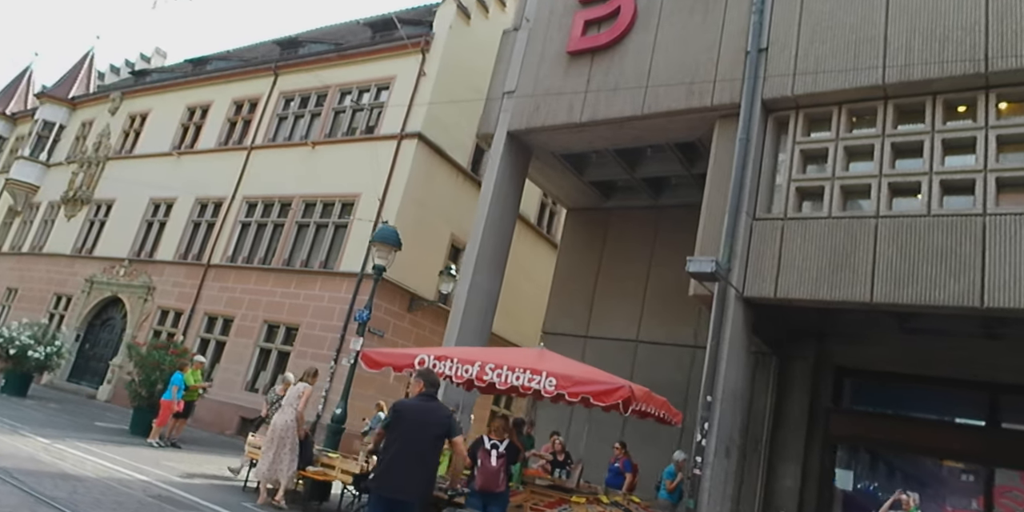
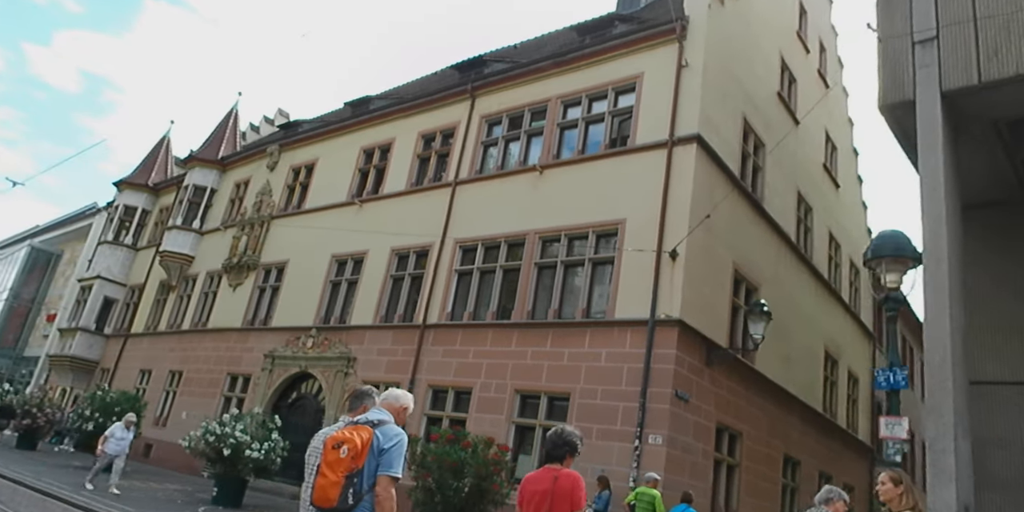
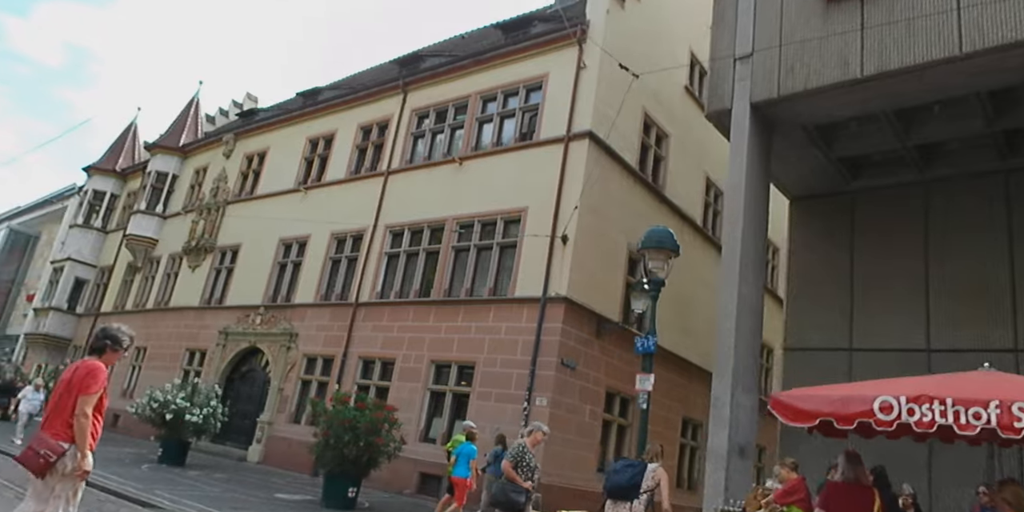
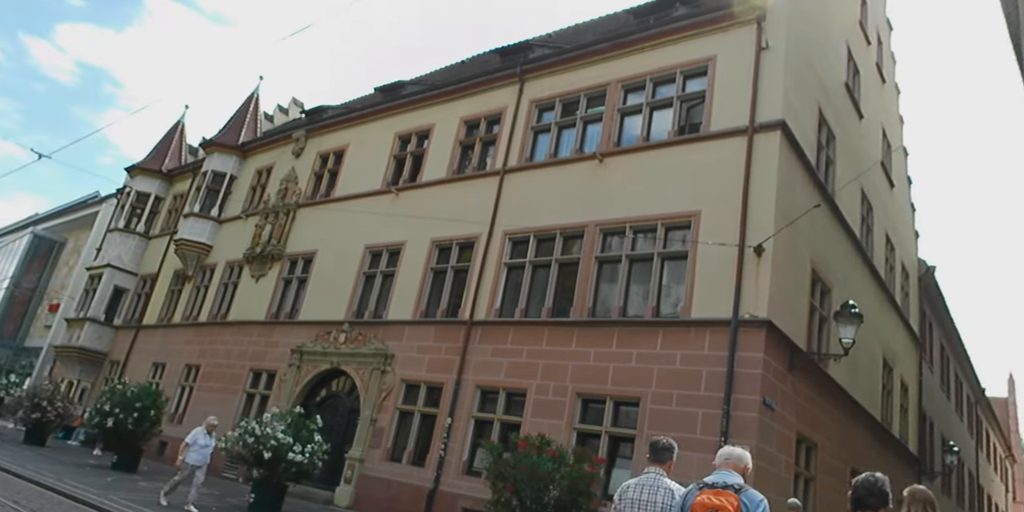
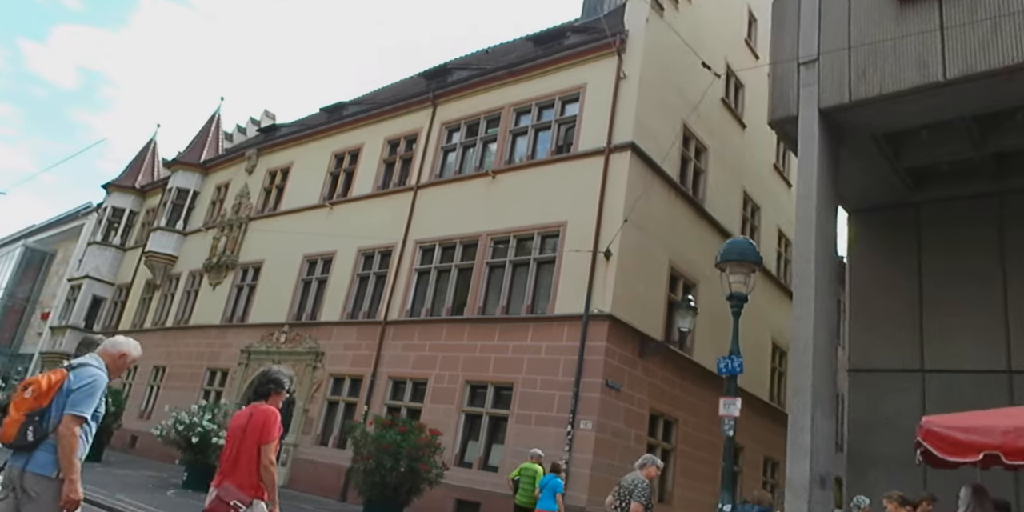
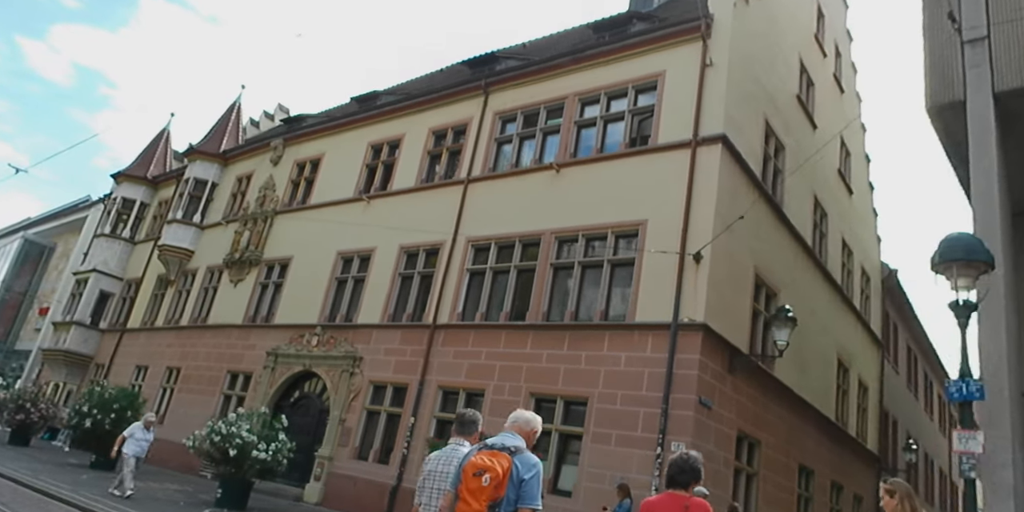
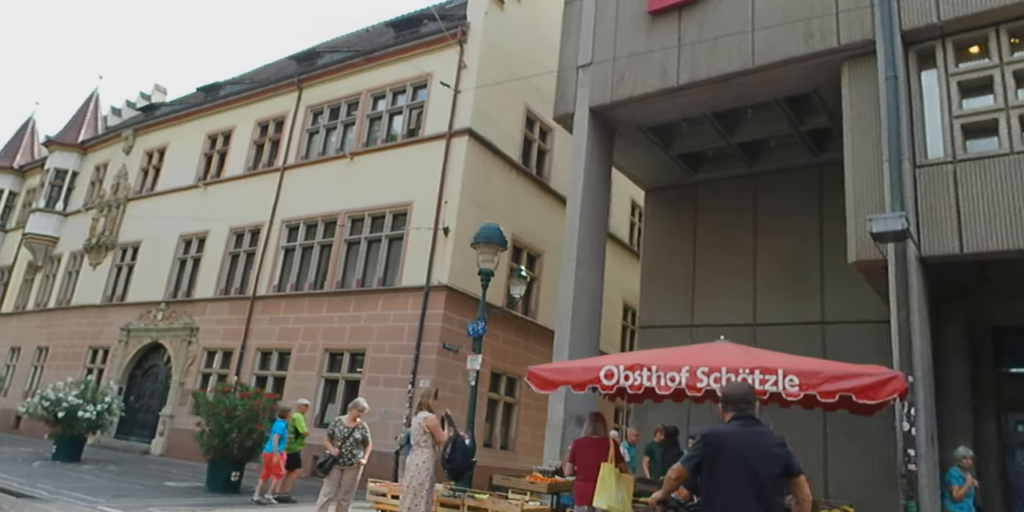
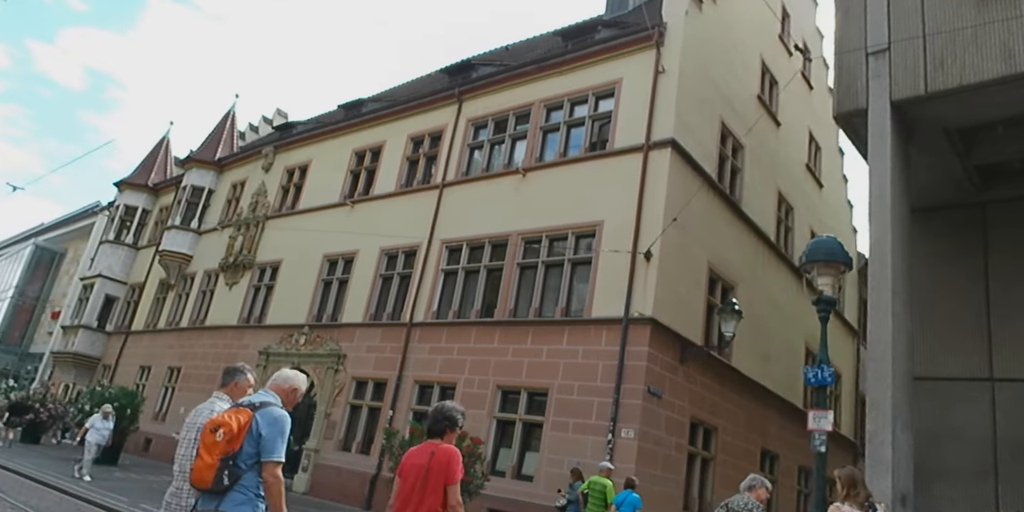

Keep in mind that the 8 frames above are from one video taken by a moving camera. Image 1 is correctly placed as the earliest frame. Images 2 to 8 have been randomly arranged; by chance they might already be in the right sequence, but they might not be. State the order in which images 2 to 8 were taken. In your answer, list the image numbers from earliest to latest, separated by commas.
7, 3, 5, 8, 2, 6, 4
